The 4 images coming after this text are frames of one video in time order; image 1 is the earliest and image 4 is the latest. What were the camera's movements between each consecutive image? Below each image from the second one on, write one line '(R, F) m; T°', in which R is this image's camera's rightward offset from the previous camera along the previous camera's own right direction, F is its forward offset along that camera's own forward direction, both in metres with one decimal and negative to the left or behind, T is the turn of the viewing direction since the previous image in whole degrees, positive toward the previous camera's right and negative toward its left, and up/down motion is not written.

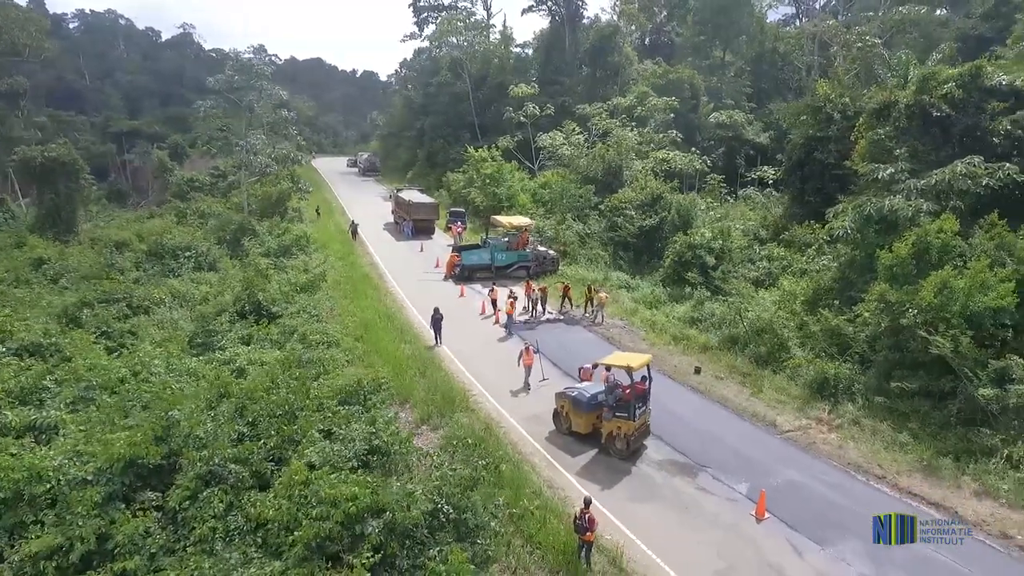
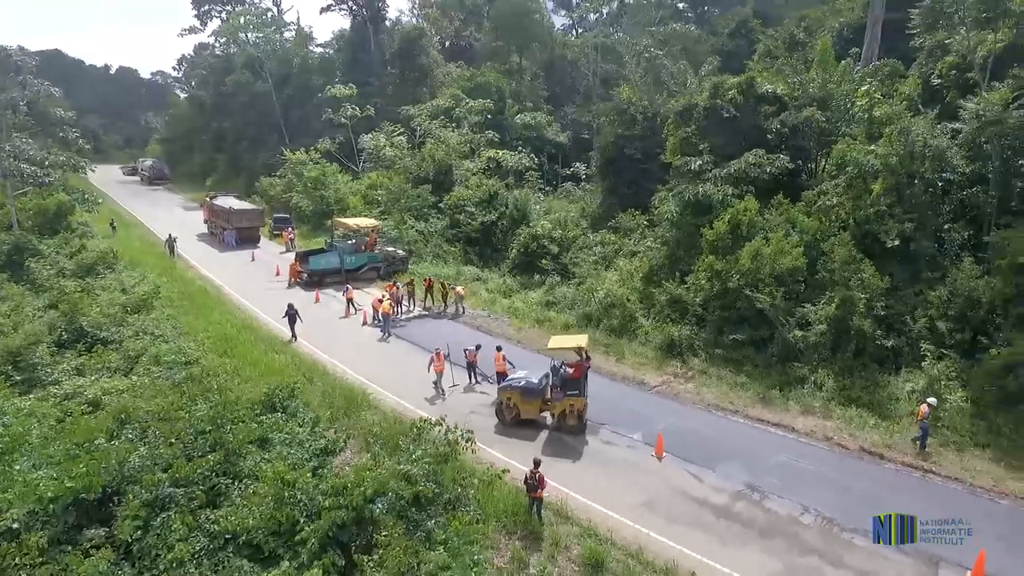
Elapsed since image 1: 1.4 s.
(-2.2, -0.4) m; +18°
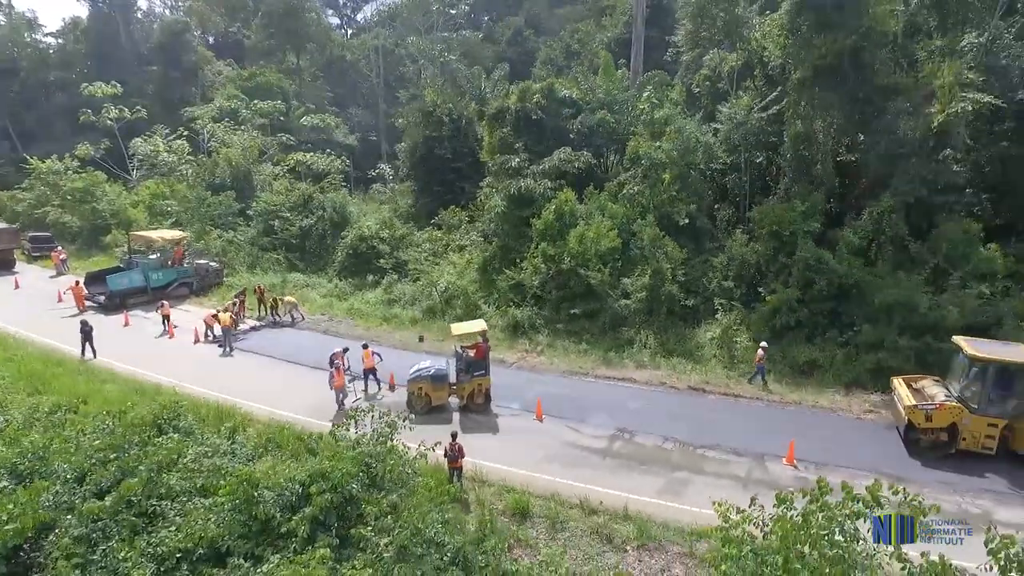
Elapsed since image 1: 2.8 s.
(-2.2, -0.7) m; +19°
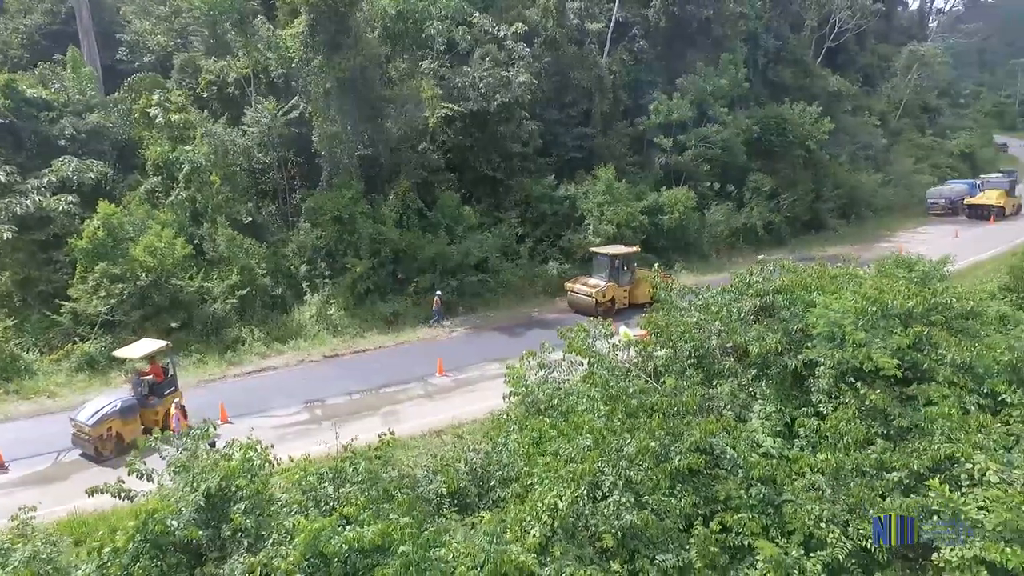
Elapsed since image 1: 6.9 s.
(-5.6, -0.2) m; +49°
